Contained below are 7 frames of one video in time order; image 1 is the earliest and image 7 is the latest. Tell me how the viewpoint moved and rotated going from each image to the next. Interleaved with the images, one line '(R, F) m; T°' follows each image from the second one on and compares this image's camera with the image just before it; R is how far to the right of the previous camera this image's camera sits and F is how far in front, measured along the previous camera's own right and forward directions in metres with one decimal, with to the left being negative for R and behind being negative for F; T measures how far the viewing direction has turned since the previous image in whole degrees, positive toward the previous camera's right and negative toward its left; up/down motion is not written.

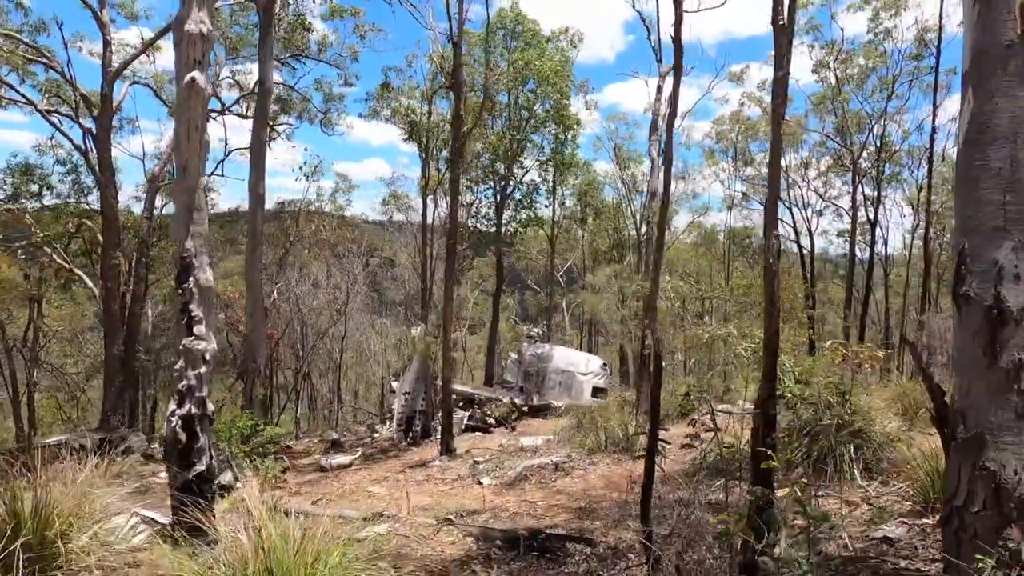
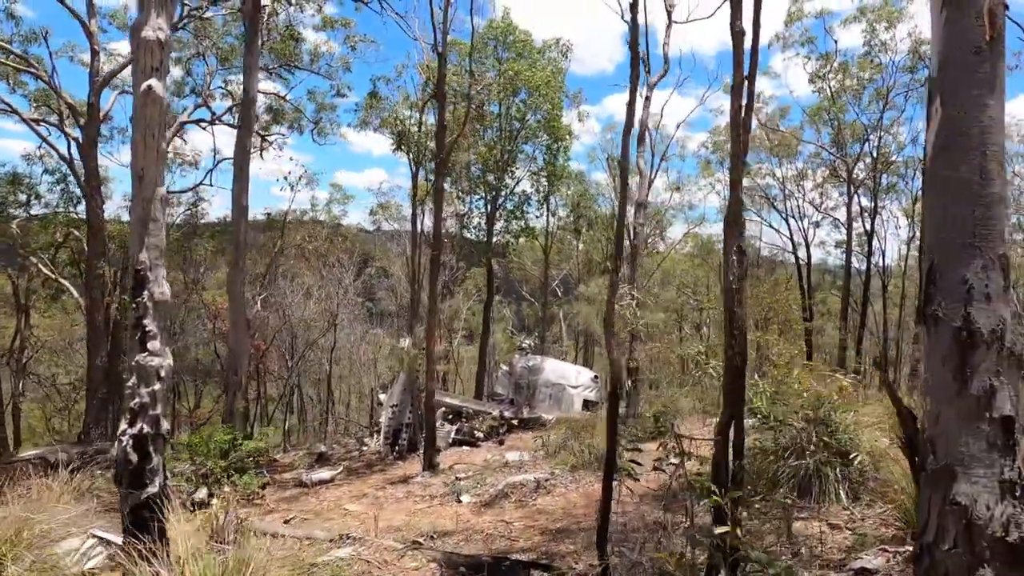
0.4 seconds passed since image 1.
(+0.2, +0.1) m; 0°
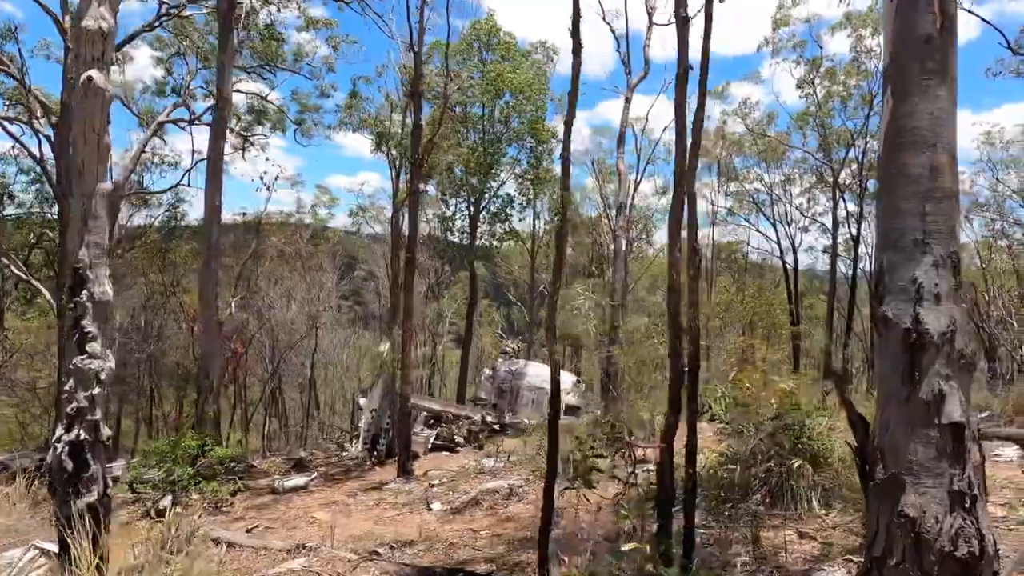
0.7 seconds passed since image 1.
(+0.2, +0.1) m; +1°
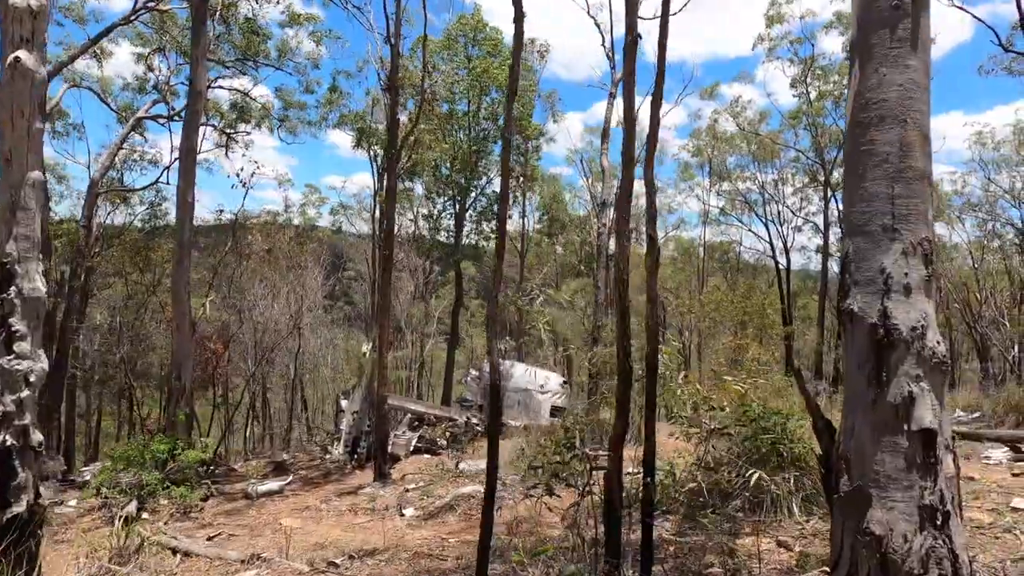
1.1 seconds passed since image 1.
(+0.2, +0.2) m; 0°
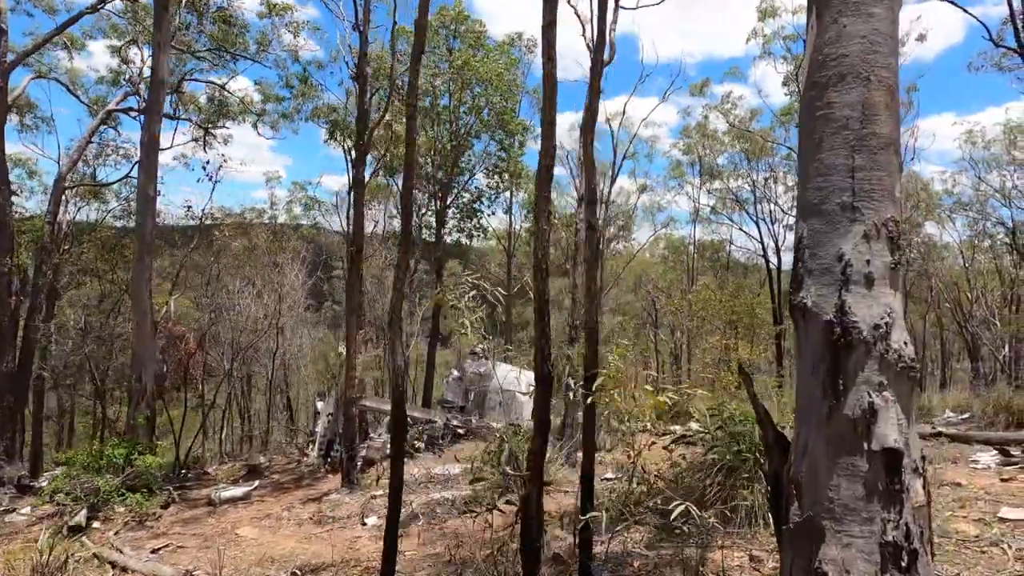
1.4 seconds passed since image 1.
(+0.3, +0.3) m; +1°
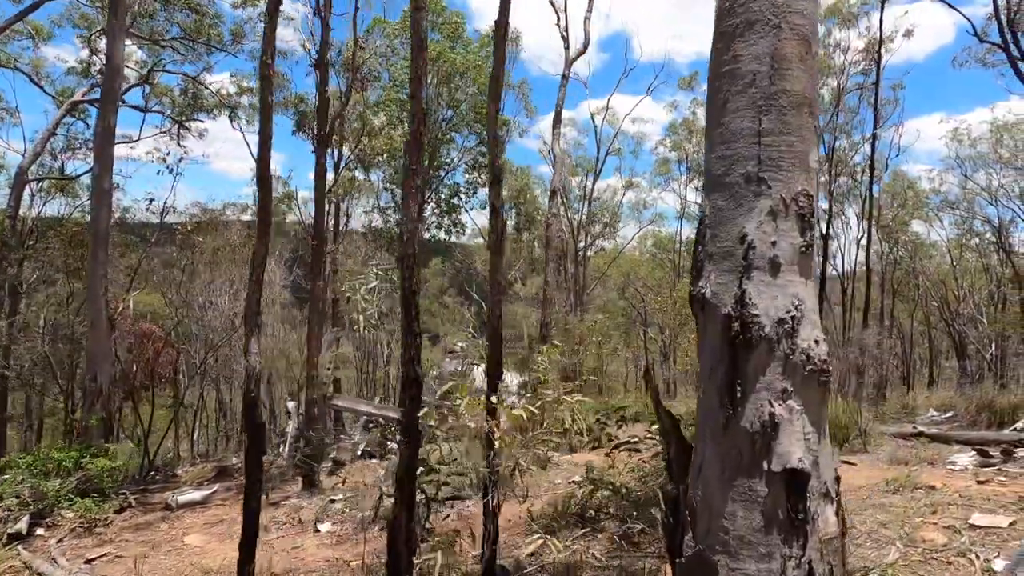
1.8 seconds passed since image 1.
(+0.3, +0.3) m; +1°
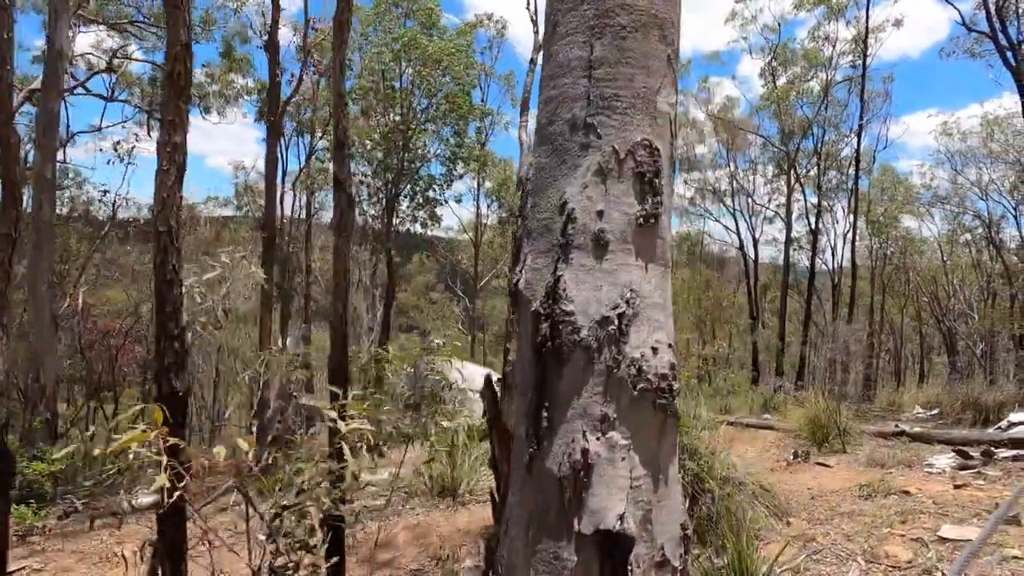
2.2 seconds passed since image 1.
(+0.4, +0.4) m; 0°
